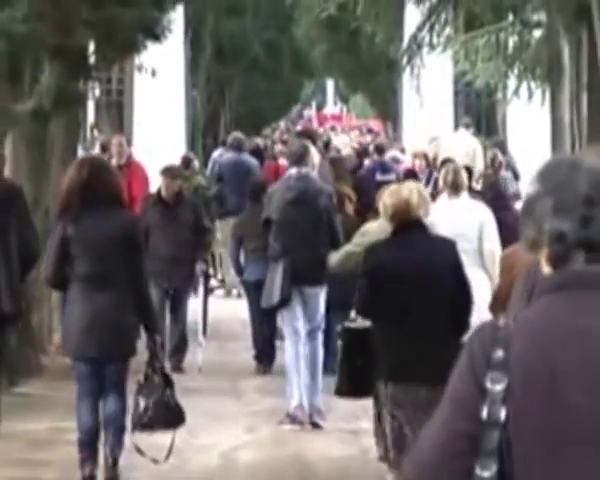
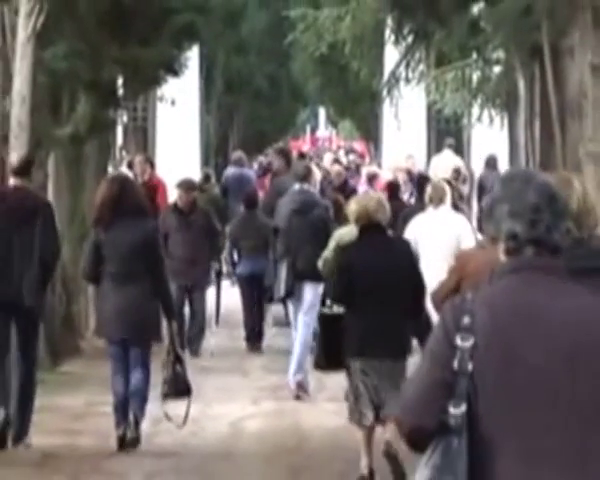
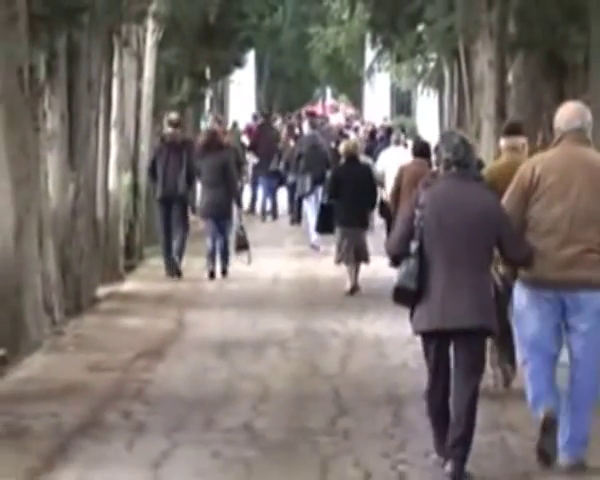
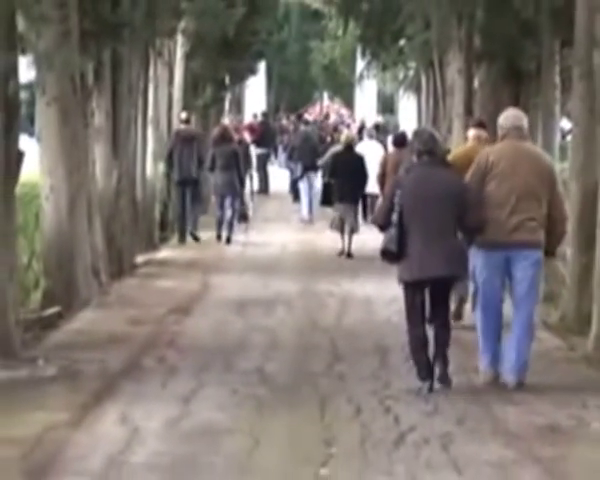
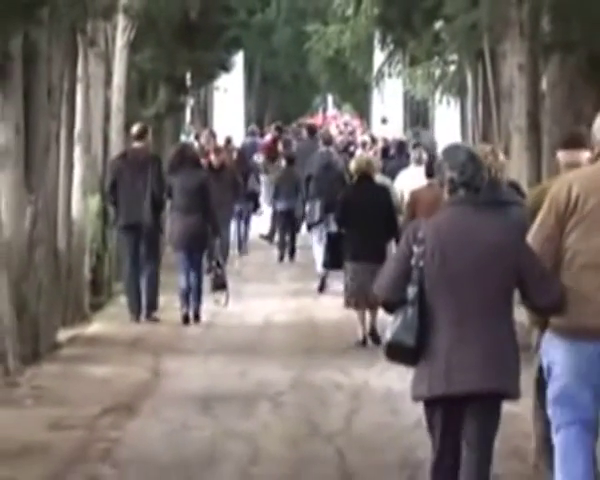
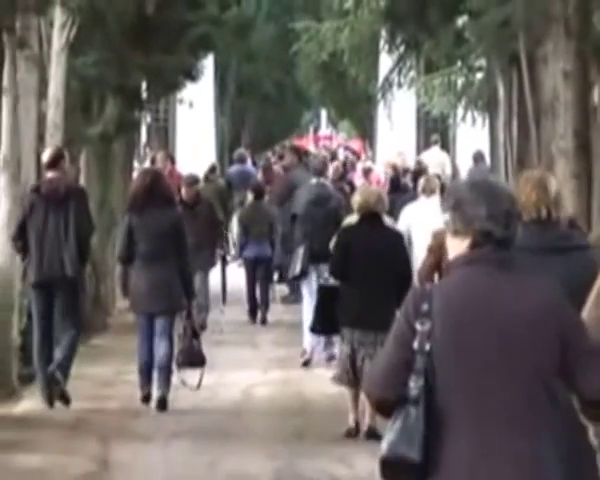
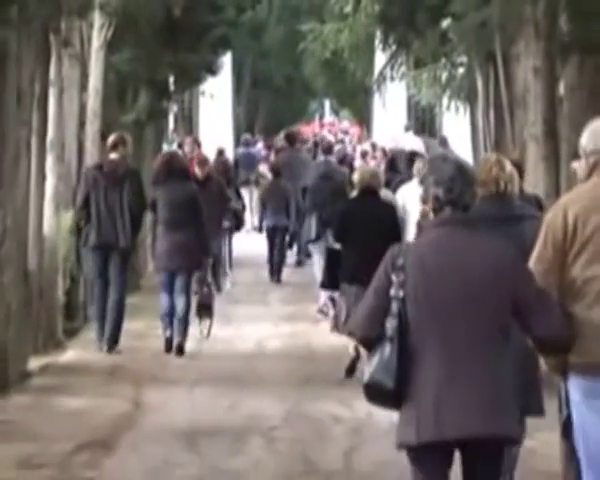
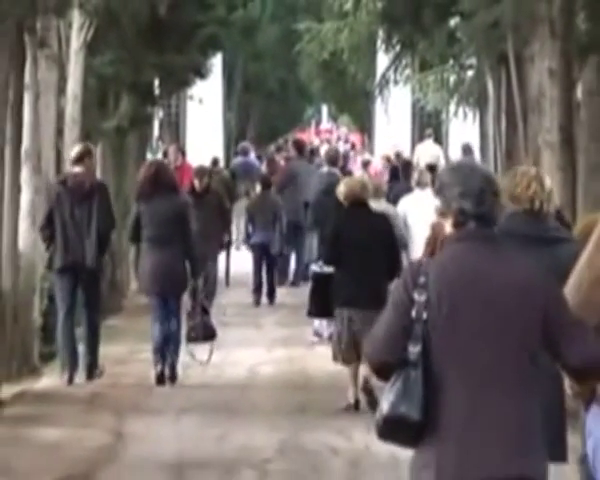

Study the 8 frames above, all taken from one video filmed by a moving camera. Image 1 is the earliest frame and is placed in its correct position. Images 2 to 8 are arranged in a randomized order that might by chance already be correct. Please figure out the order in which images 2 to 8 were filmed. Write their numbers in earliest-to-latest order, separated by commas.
2, 6, 8, 7, 5, 3, 4
